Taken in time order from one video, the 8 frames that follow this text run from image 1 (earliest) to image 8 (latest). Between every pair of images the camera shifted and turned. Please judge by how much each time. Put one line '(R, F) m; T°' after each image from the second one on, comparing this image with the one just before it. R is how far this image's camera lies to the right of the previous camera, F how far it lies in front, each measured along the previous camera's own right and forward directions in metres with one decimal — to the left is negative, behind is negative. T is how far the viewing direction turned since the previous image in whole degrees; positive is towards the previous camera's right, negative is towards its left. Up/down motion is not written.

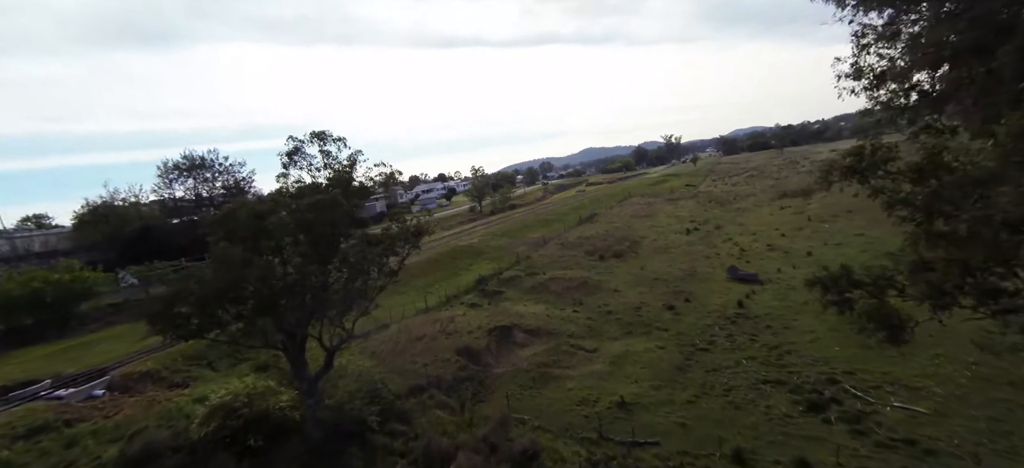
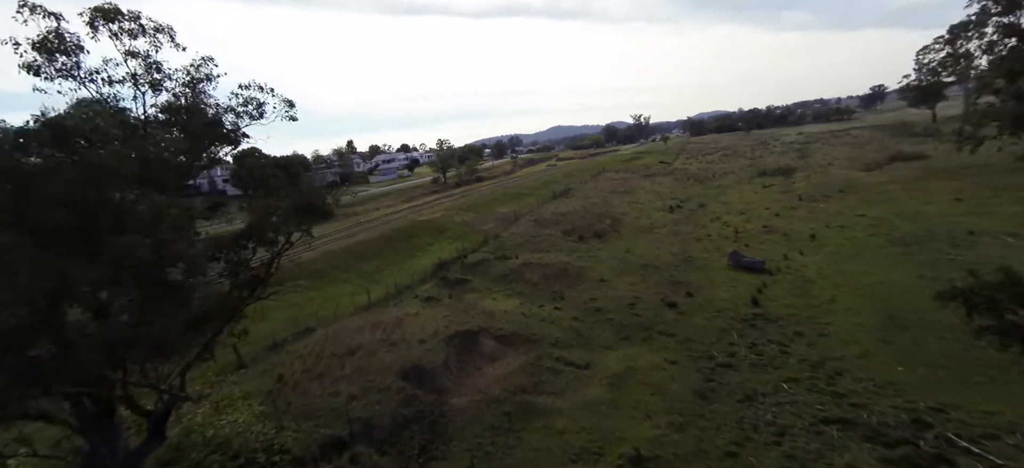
(-0.1, +6.0) m; +4°
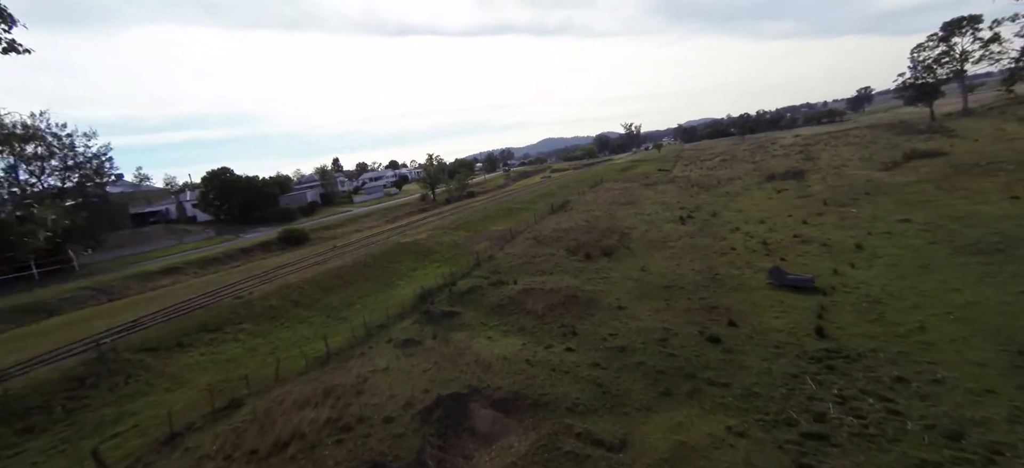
(-0.1, +5.1) m; +1°
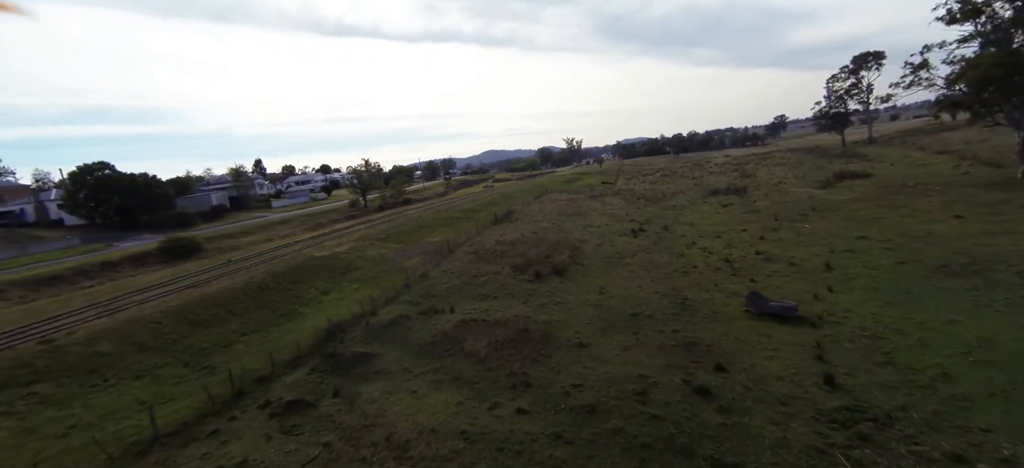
(+0.2, +5.0) m; +7°
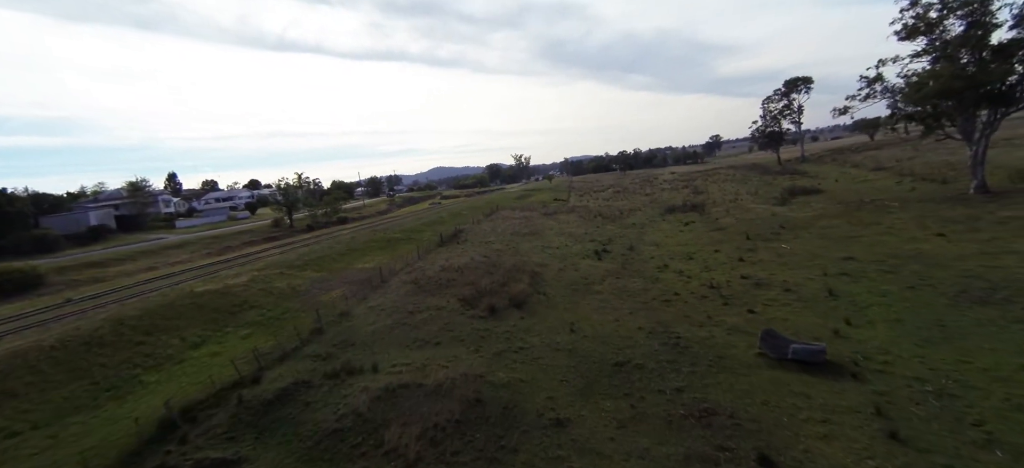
(+0.1, +6.0) m; +6°
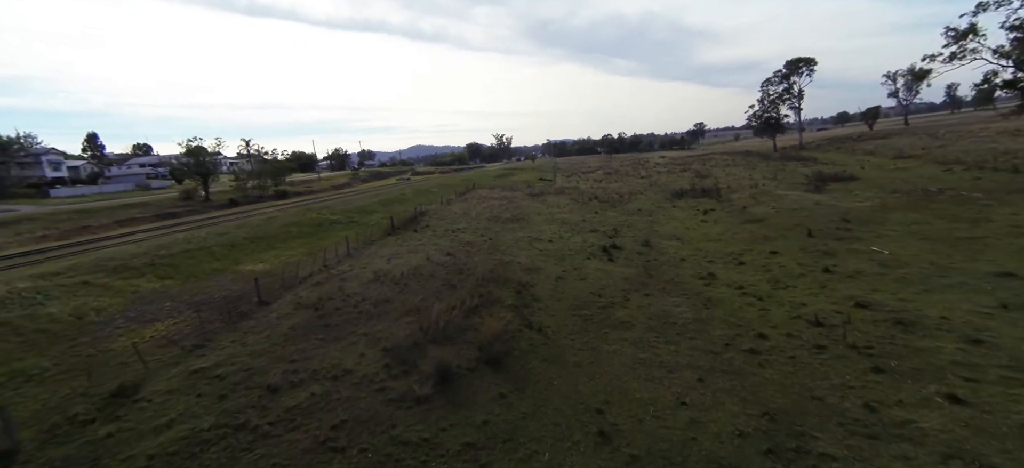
(+0.1, +12.0) m; +3°
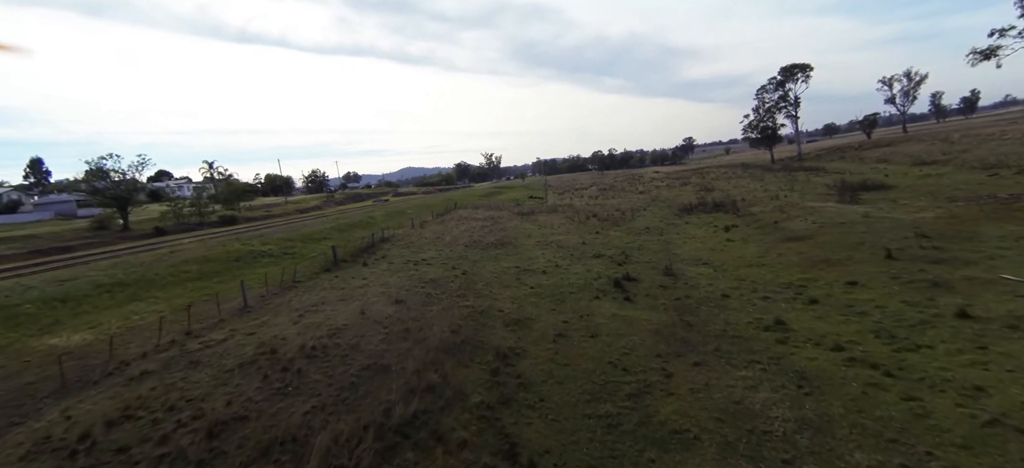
(+0.6, +8.1) m; +1°
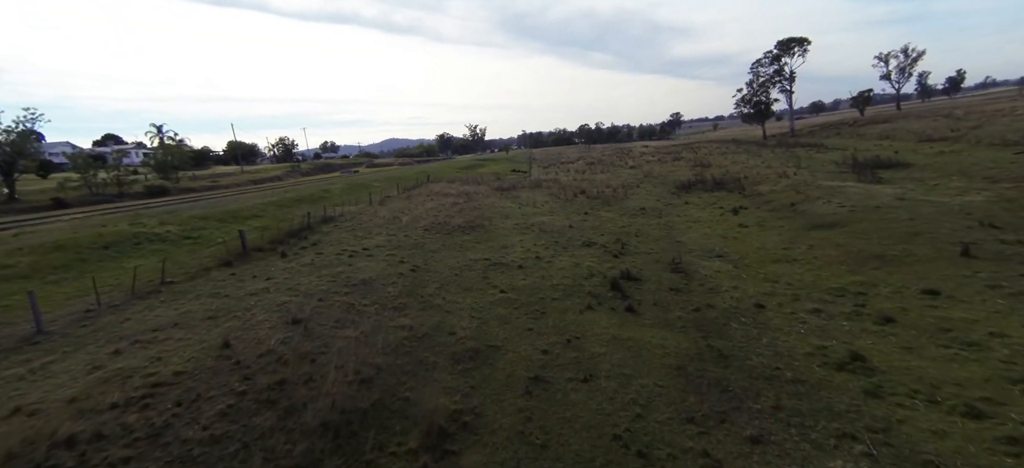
(+0.8, +6.1) m; +2°
